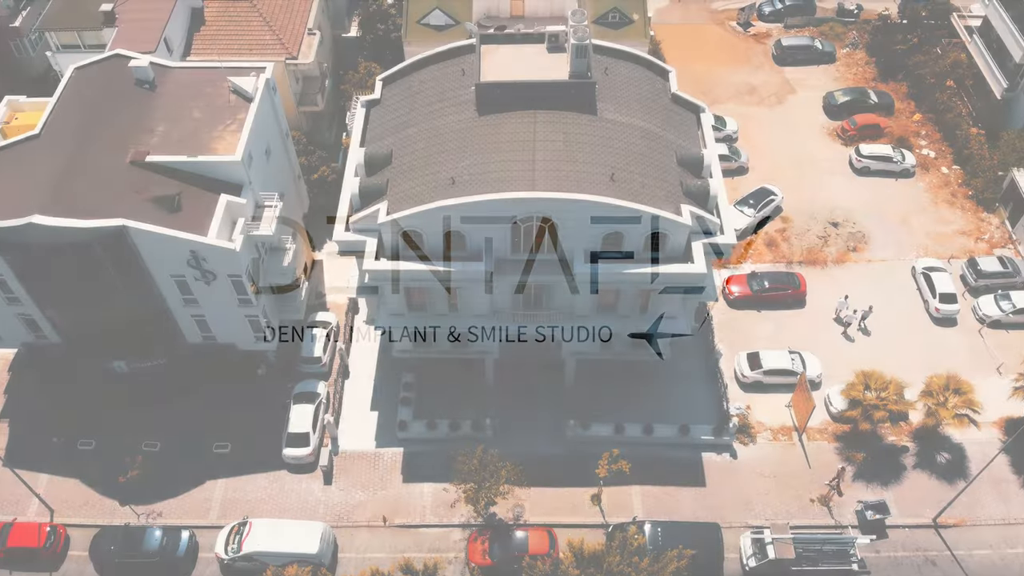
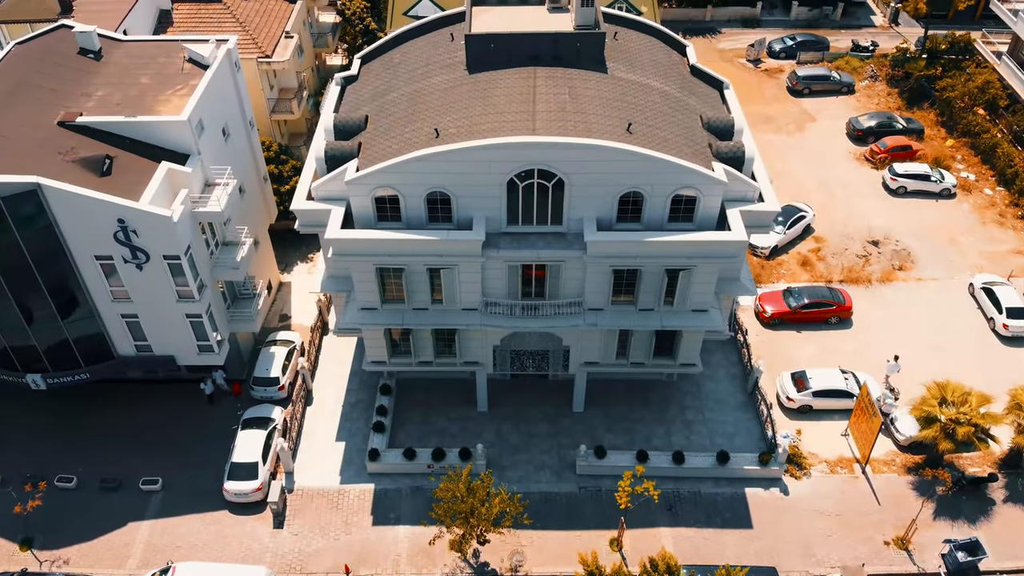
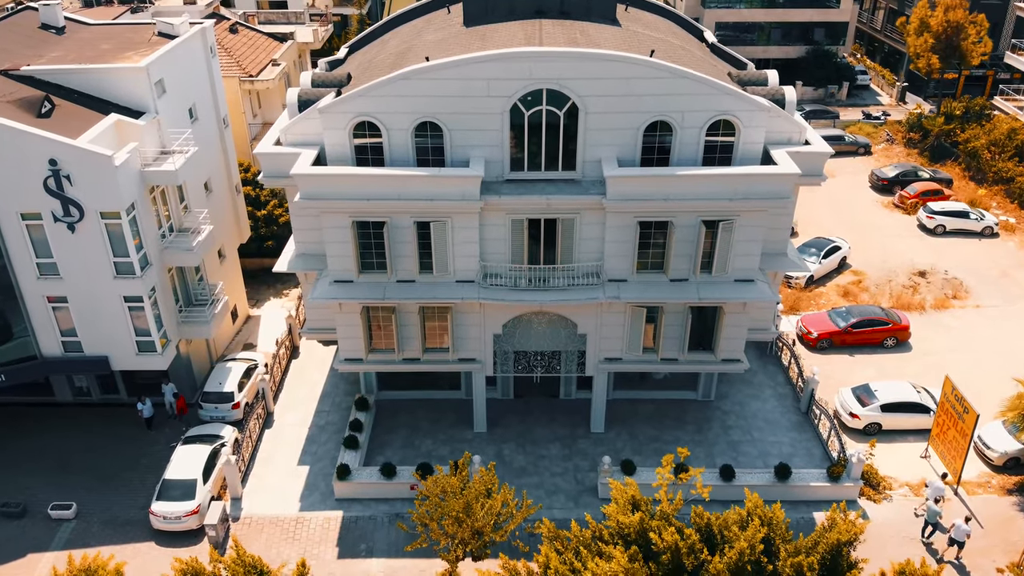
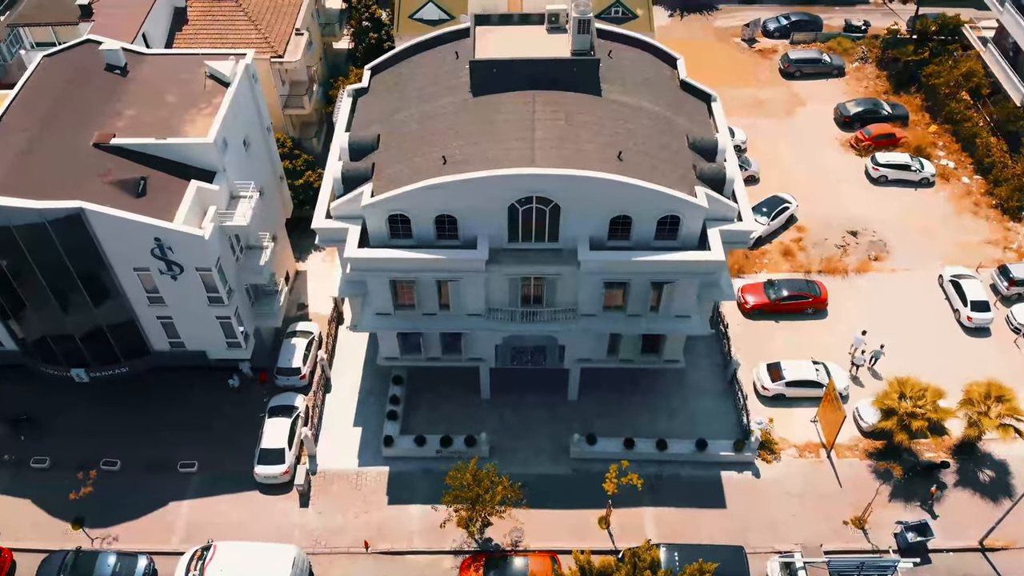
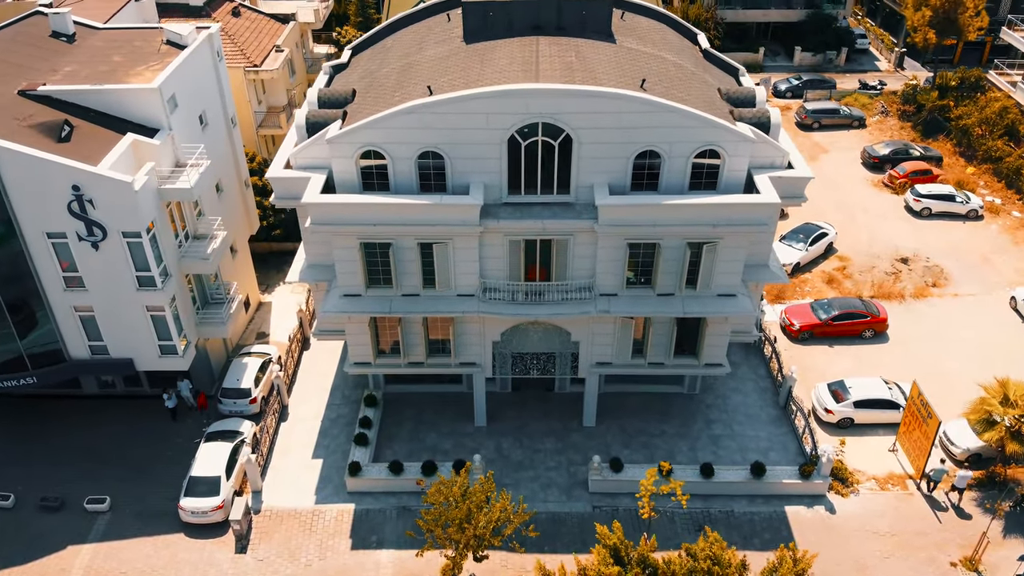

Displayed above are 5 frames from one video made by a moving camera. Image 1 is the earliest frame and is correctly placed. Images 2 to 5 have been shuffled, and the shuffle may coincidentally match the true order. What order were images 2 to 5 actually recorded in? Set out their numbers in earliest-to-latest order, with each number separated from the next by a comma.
4, 2, 5, 3
